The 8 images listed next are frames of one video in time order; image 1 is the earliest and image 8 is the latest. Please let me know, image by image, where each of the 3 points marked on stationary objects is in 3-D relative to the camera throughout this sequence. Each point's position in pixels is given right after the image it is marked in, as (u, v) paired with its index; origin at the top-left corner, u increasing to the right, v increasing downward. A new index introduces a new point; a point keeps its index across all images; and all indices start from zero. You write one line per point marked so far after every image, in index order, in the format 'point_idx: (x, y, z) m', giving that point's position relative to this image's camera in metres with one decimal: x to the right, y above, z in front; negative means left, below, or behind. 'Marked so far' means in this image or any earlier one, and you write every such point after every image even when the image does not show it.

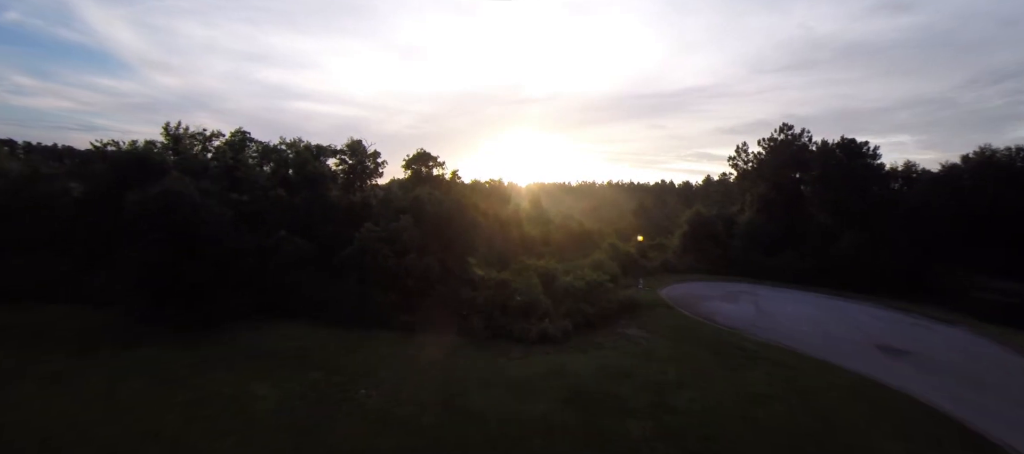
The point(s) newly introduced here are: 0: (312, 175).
0: (-7.6, +1.9, +18.3) m
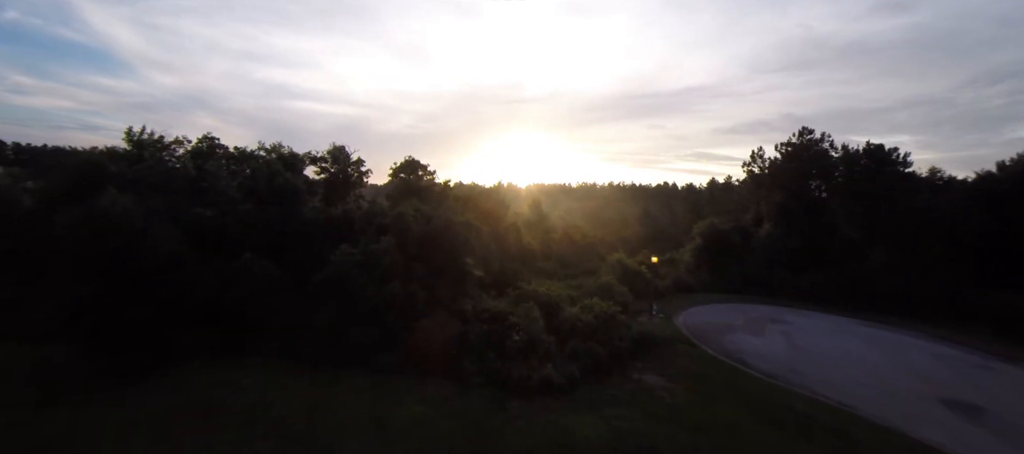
0: (-7.7, +1.3, +16.3) m
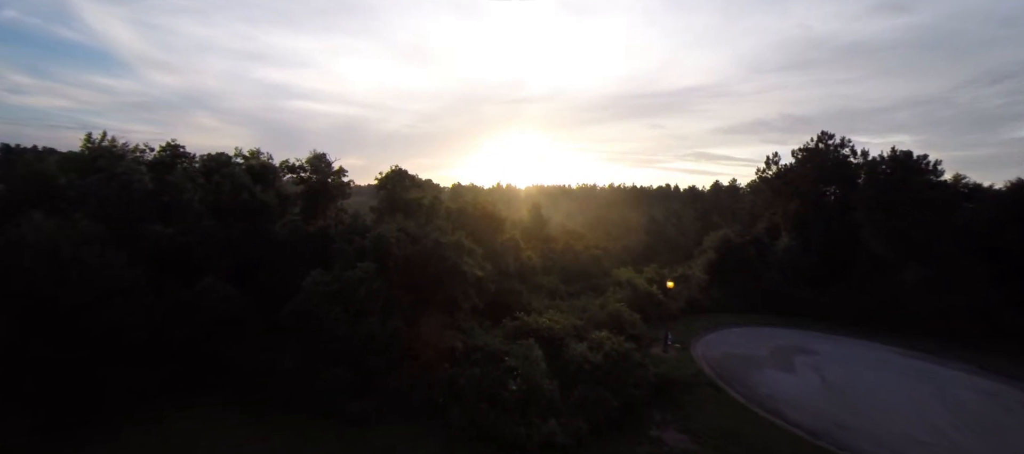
0: (-7.8, +0.7, +14.5) m
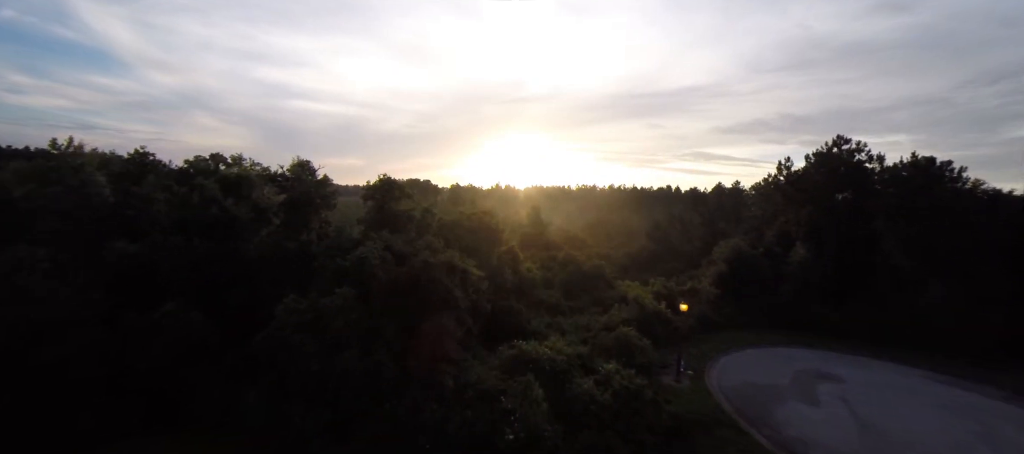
0: (-7.8, +0.3, +13.2) m
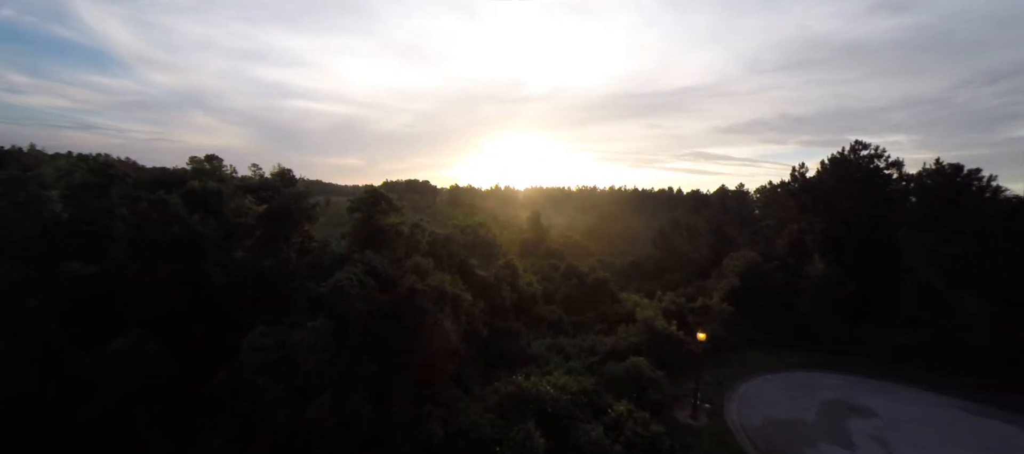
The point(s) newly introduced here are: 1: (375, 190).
0: (-7.9, -0.2, +11.9) m
1: (-4.0, +1.1, +14.3) m
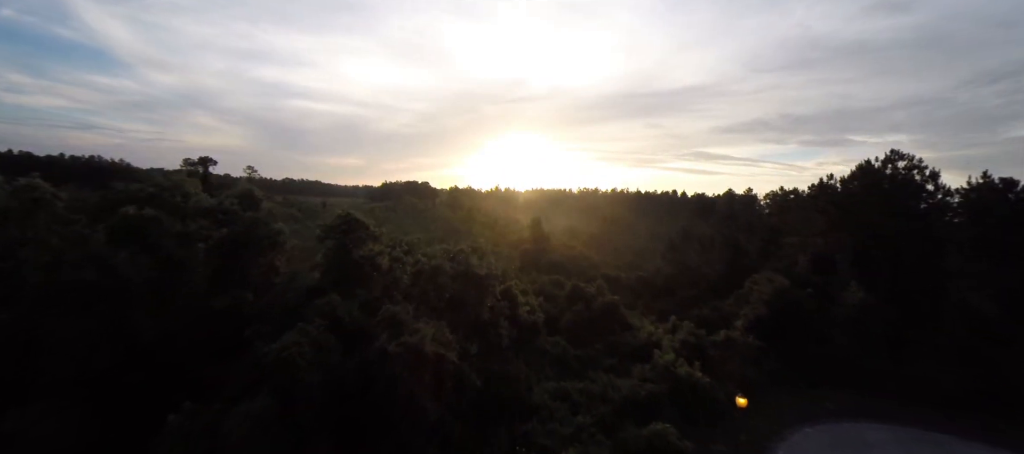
0: (-7.9, -1.0, +9.8) m
1: (-4.1, +0.3, +12.2) m
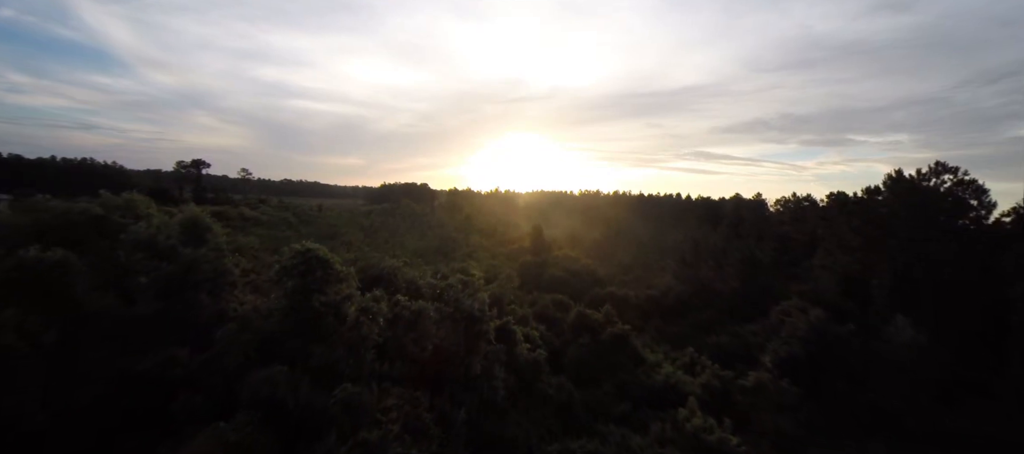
0: (-8.0, -1.8, +7.7) m
1: (-4.2, -0.5, +10.0) m
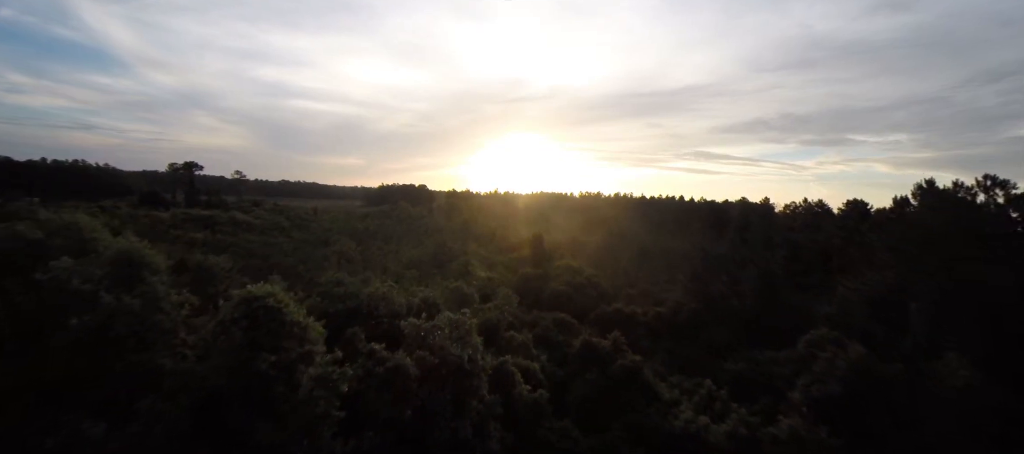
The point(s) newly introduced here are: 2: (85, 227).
0: (-8.1, -2.4, +5.8) m
1: (-4.2, -1.1, +8.2) m
2: (-11.8, 0.0, +13.5) m
